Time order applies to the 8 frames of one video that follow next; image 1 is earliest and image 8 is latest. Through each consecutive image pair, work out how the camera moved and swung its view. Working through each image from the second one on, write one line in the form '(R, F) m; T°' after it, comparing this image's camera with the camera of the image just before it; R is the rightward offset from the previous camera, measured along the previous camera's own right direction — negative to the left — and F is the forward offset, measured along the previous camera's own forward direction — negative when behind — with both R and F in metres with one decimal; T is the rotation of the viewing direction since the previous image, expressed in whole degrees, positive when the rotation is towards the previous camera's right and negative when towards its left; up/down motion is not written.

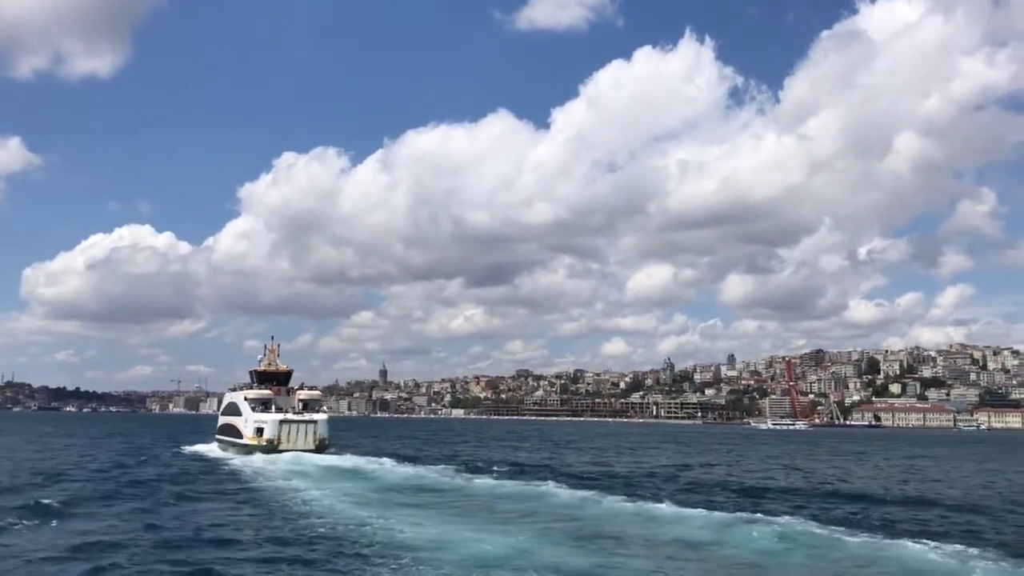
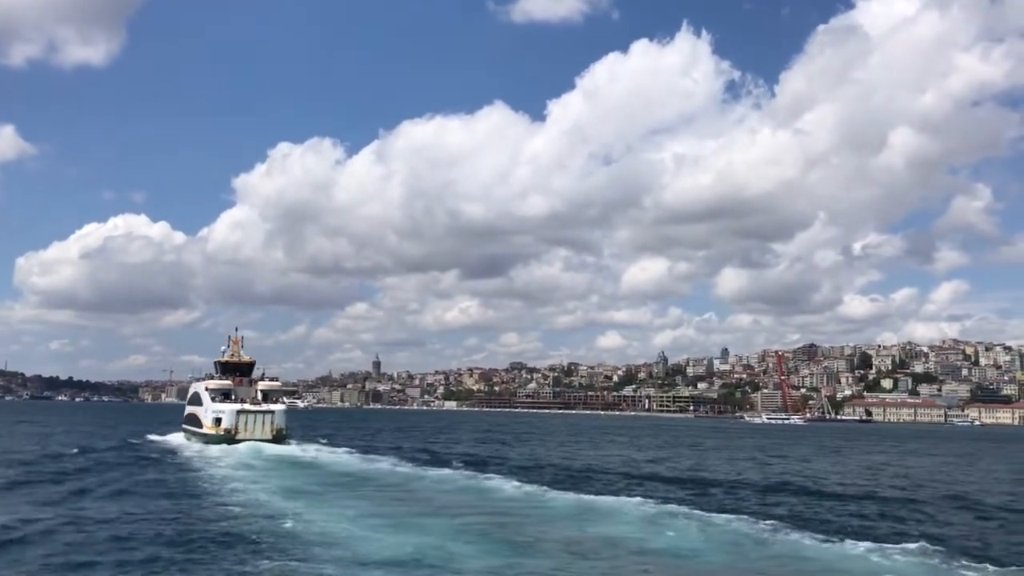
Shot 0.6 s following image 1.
(+1.7, +0.5) m; 0°
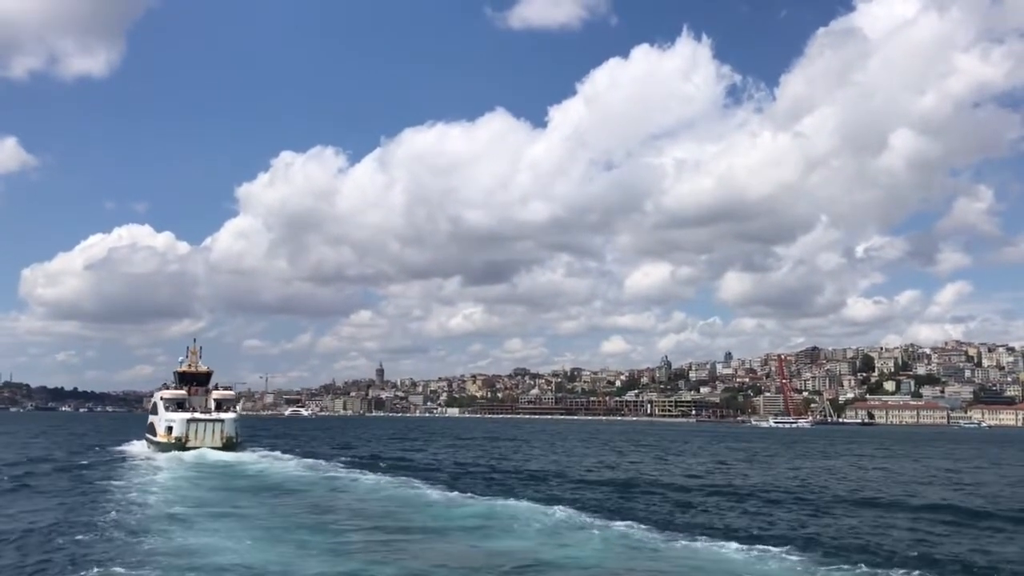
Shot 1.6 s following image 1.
(+2.8, +0.1) m; 0°
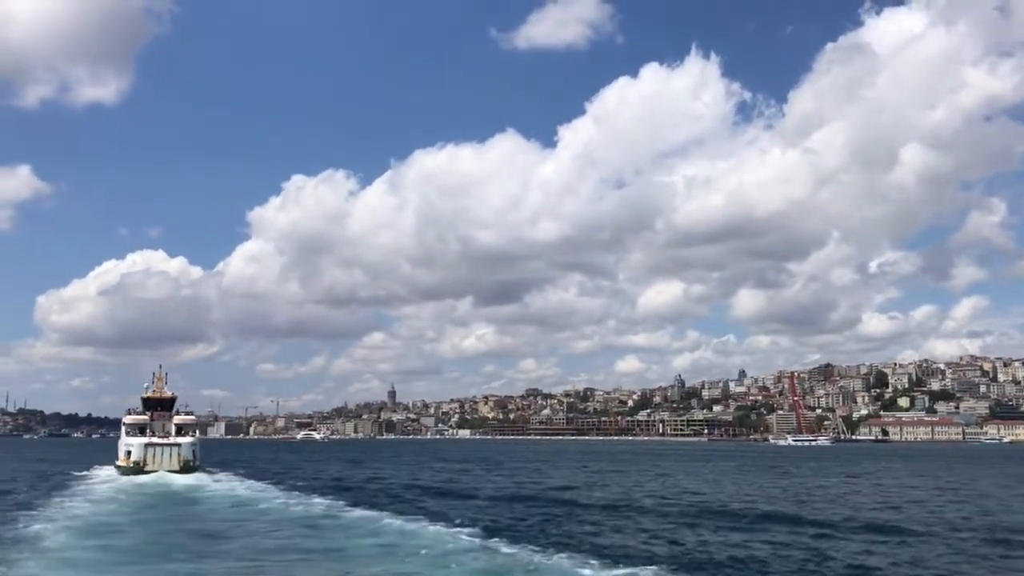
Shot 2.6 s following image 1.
(+2.7, +1.0) m; -1°
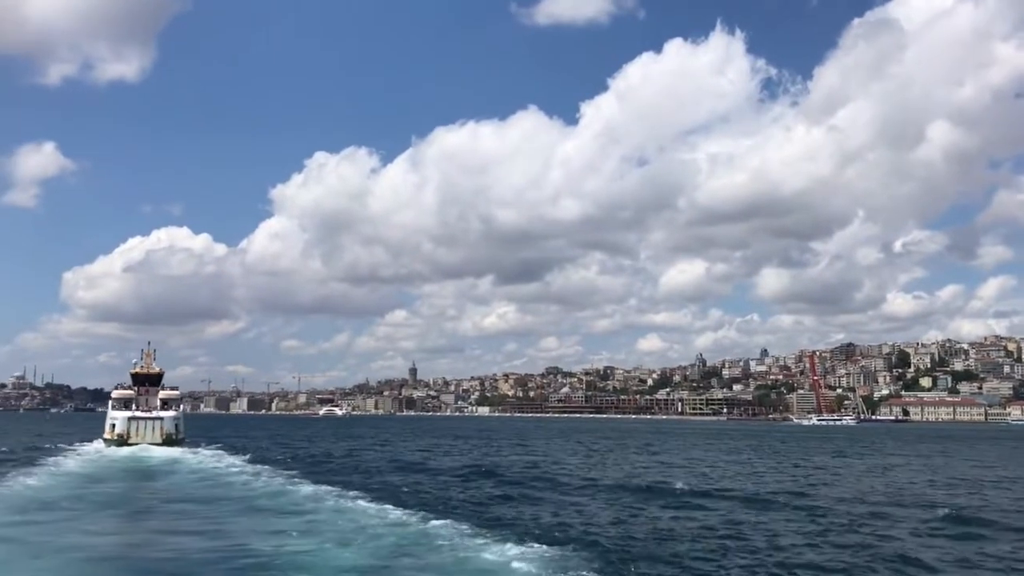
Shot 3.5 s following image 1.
(+2.2, +0.4) m; -1°
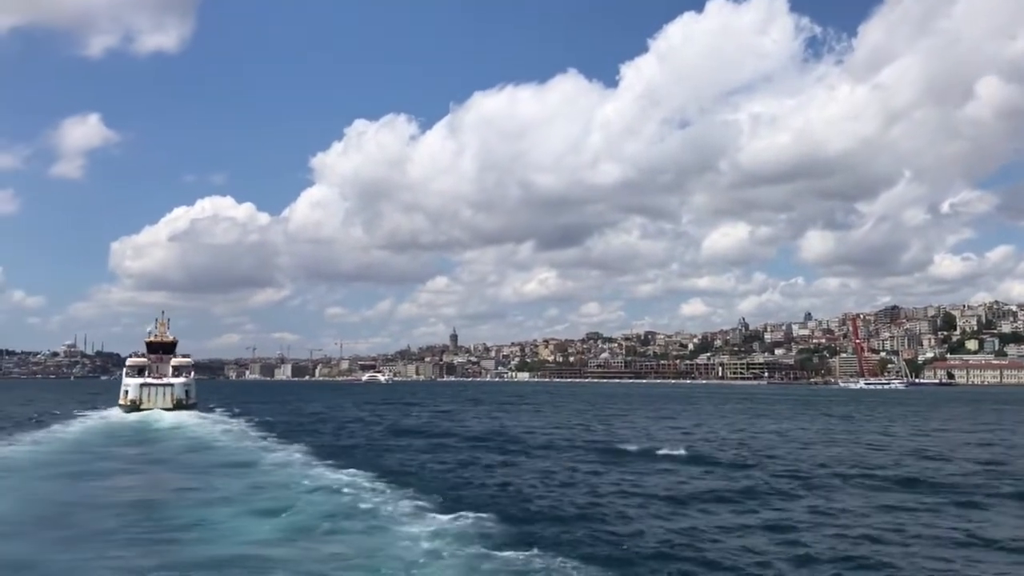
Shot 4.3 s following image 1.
(+2.1, +0.2) m; -3°
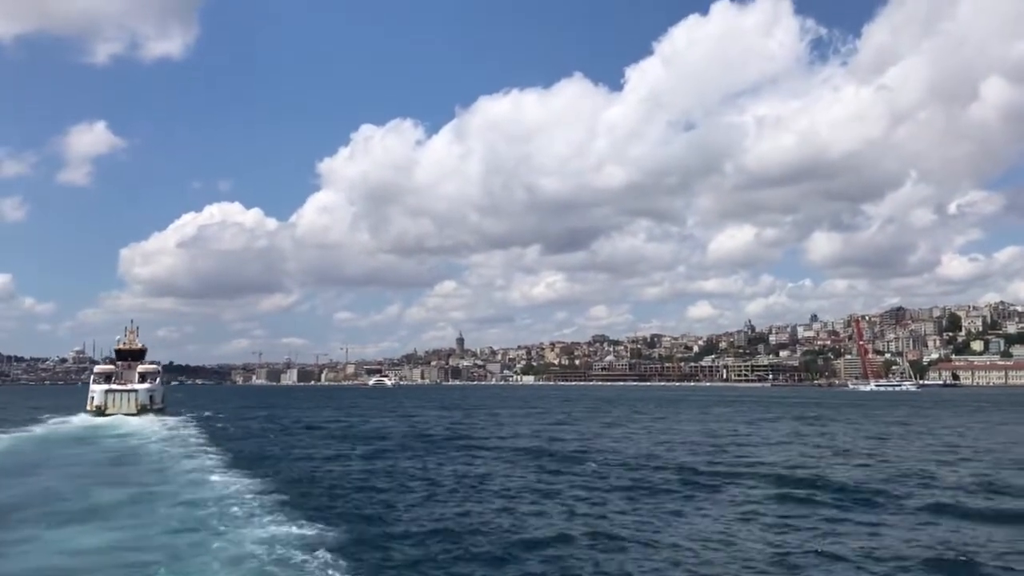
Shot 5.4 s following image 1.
(+2.8, -0.7) m; -1°
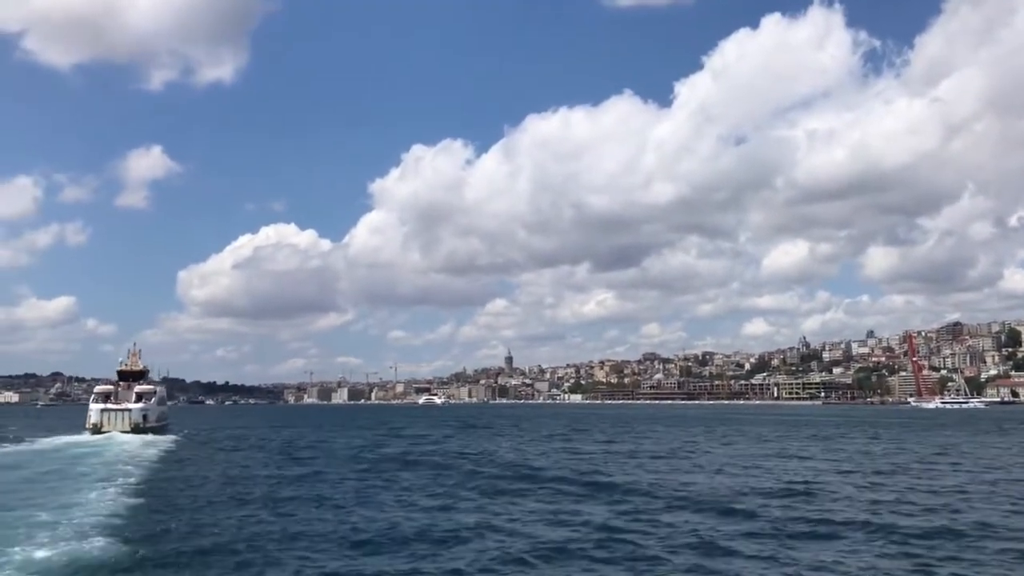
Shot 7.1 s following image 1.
(+3.7, +0.2) m; -3°
